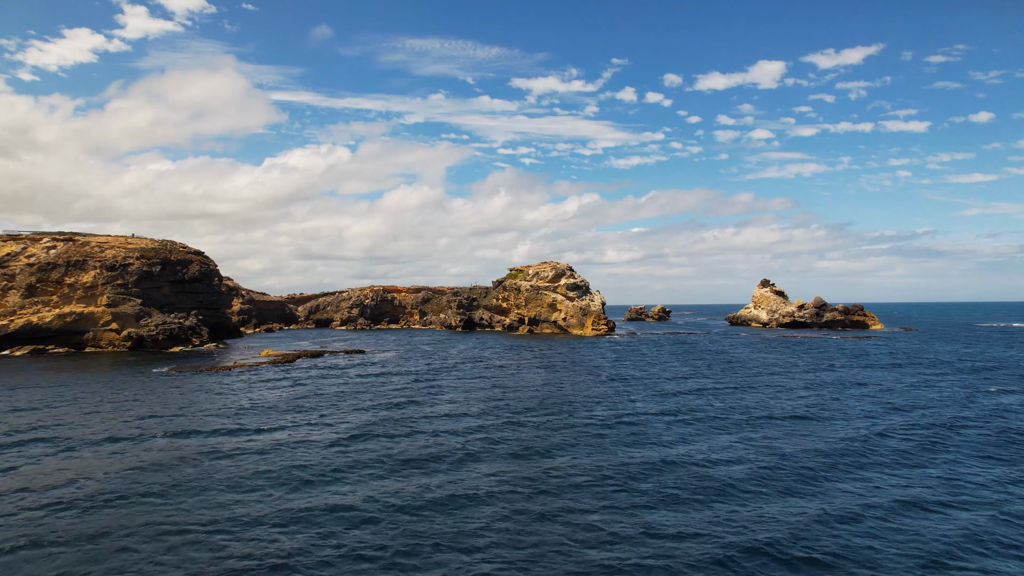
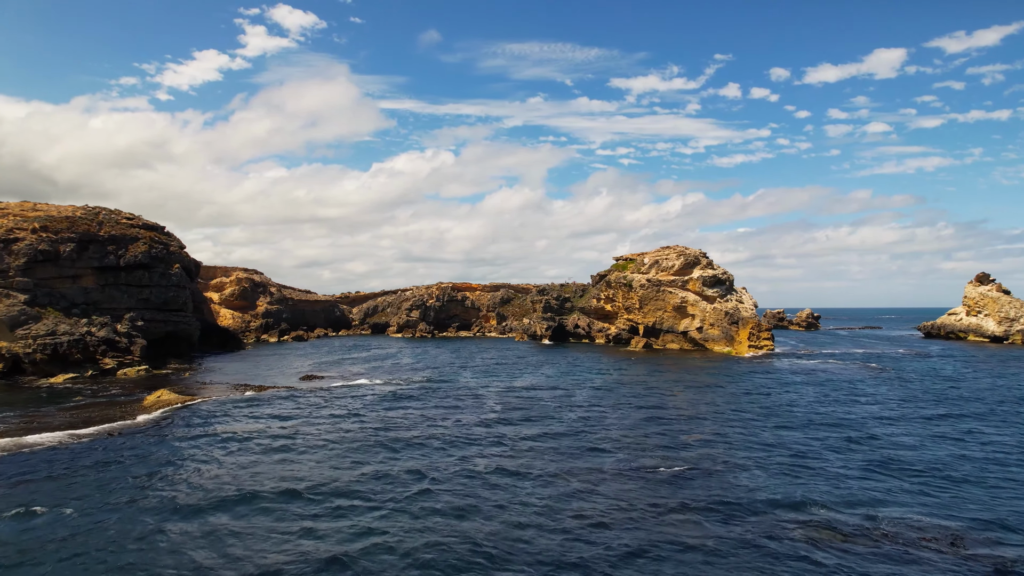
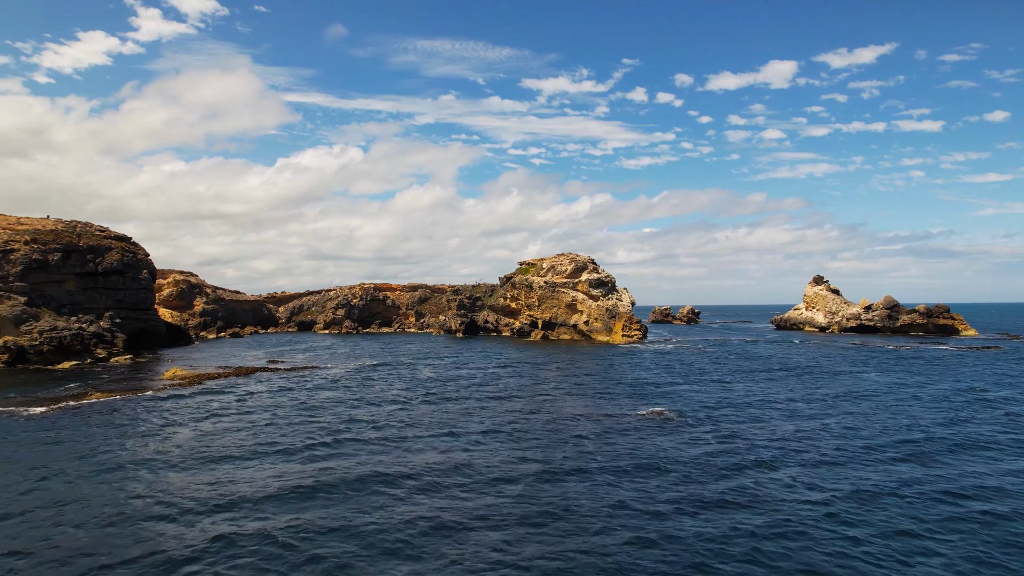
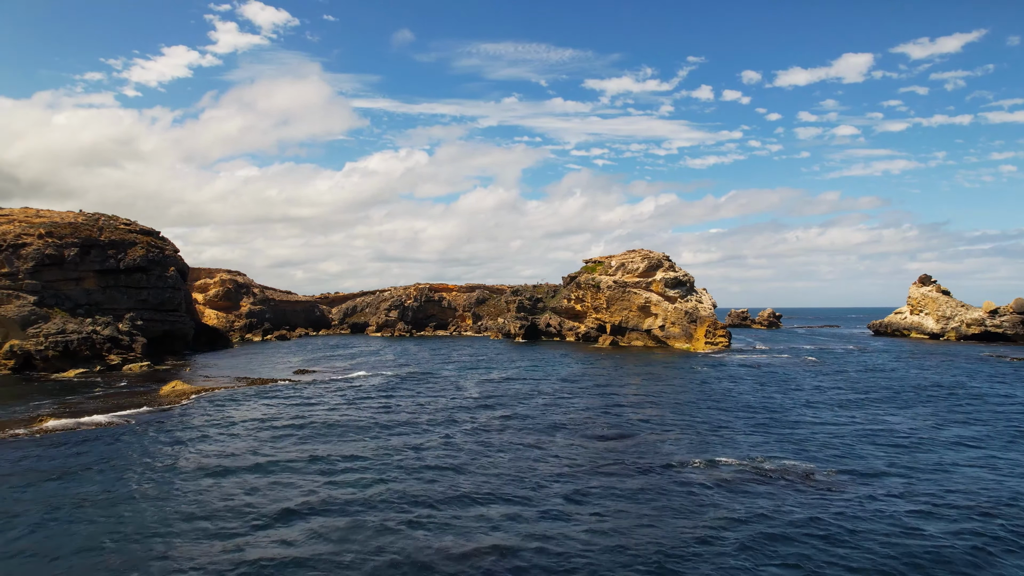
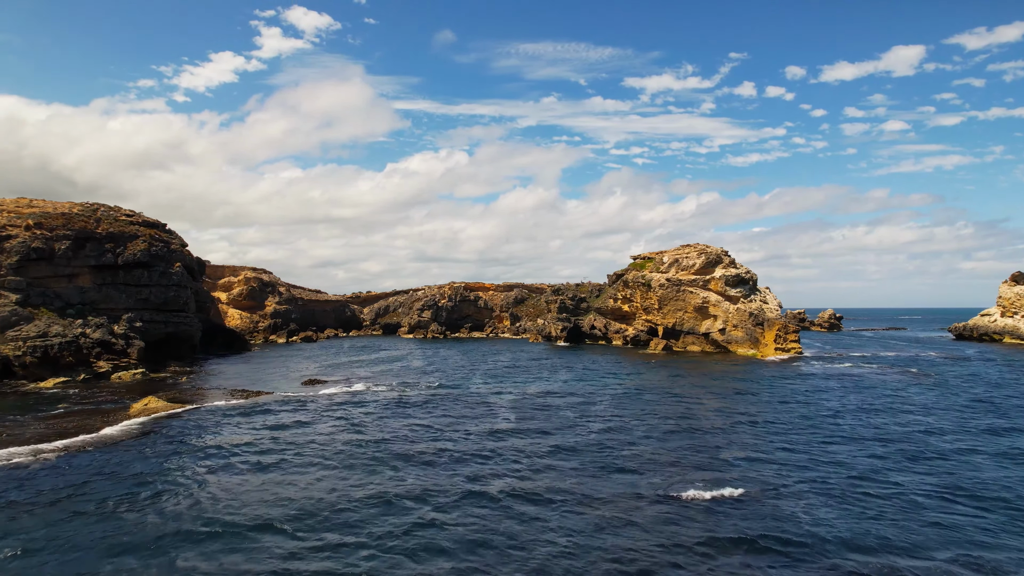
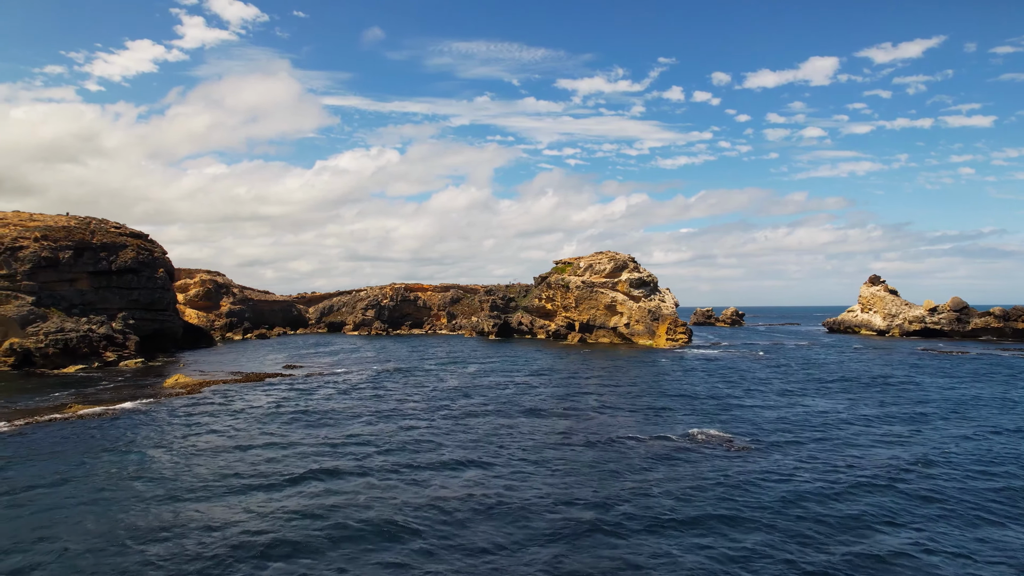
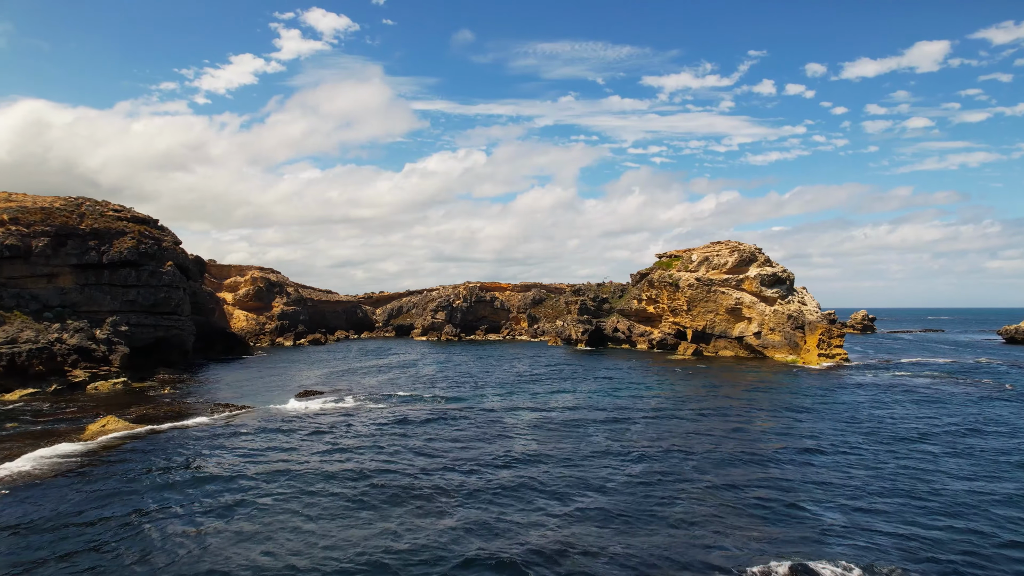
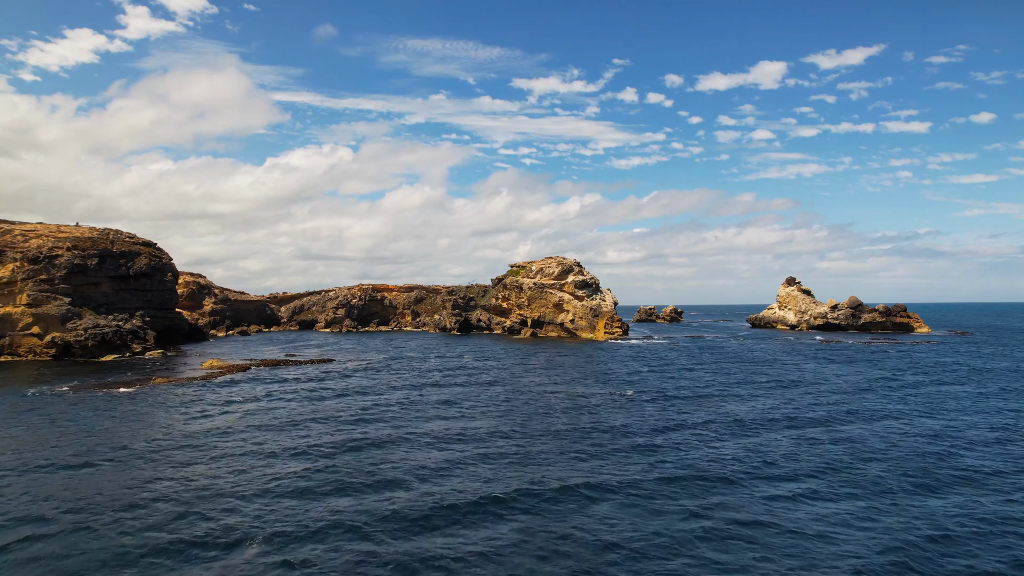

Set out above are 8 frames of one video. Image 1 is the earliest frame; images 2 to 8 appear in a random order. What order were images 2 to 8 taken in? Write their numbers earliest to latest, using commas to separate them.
8, 3, 6, 4, 2, 5, 7
